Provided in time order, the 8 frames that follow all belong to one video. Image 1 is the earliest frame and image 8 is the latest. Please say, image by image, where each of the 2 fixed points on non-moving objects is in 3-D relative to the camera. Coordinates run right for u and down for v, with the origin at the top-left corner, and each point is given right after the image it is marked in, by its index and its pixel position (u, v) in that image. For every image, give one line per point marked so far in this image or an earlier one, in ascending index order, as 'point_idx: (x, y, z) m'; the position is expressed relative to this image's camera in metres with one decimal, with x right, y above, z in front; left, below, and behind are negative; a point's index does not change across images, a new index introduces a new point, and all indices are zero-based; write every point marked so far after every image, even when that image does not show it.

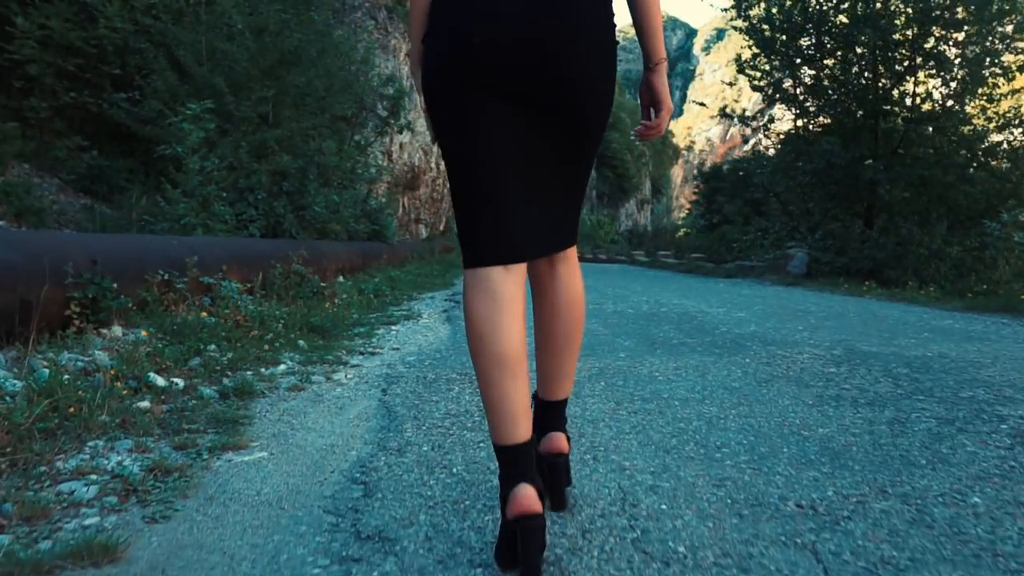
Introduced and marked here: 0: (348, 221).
0: (-2.5, +1.0, +11.2) m
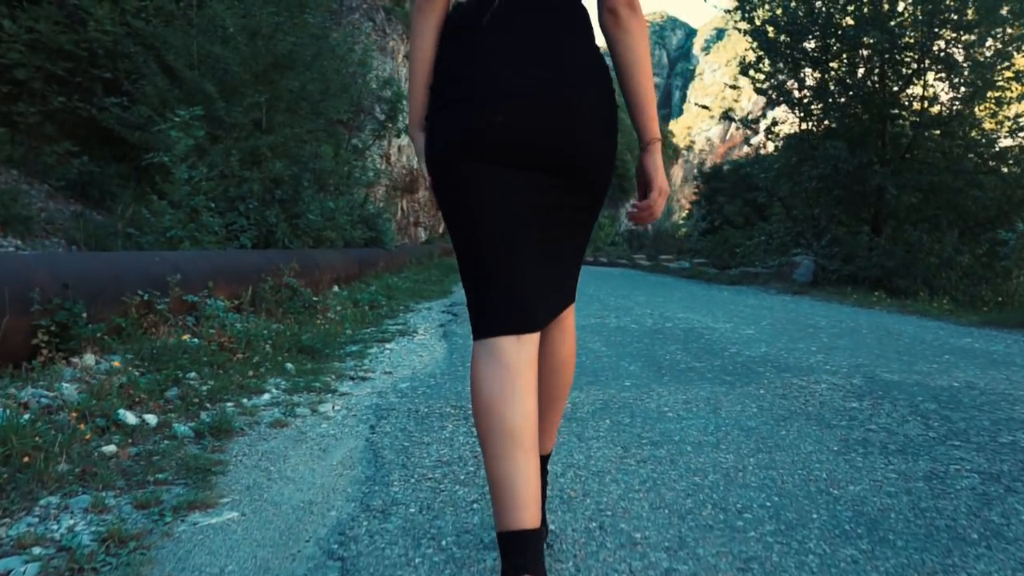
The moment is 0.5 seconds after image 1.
0: (-2.5, +0.9, +11.0) m
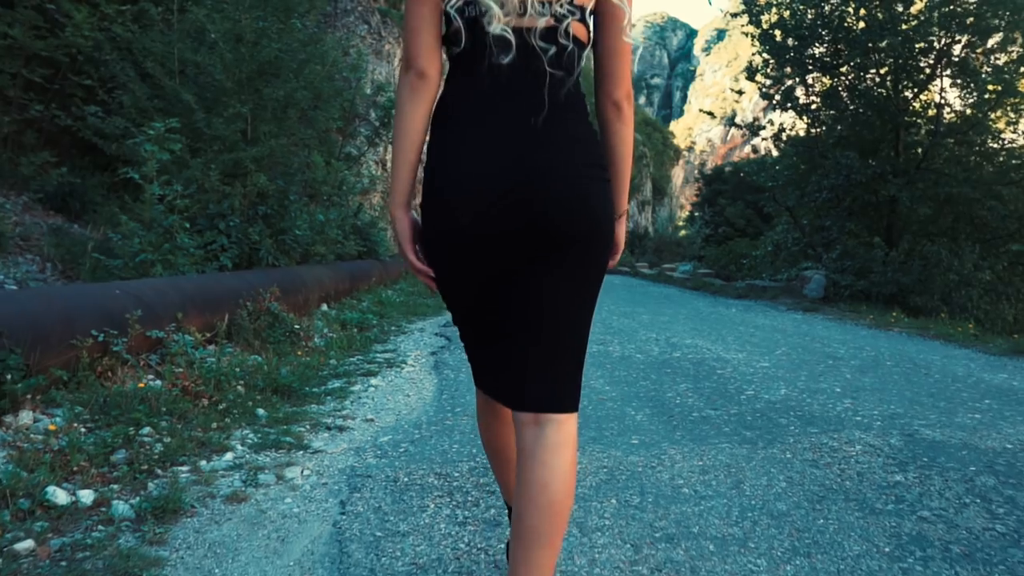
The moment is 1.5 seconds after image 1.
0: (-2.5, +0.7, +10.6) m
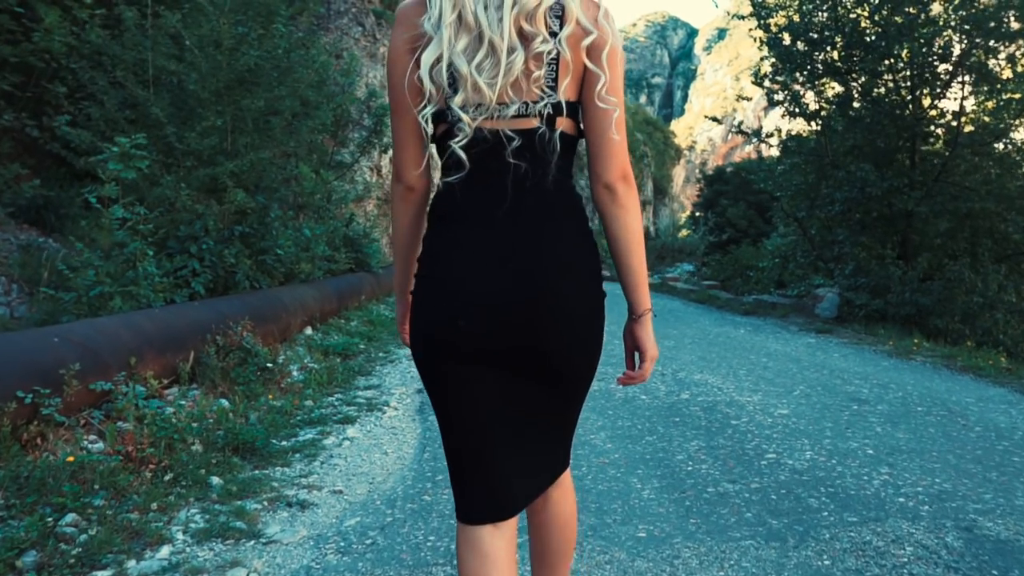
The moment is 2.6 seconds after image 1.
0: (-2.6, +0.5, +10.1) m
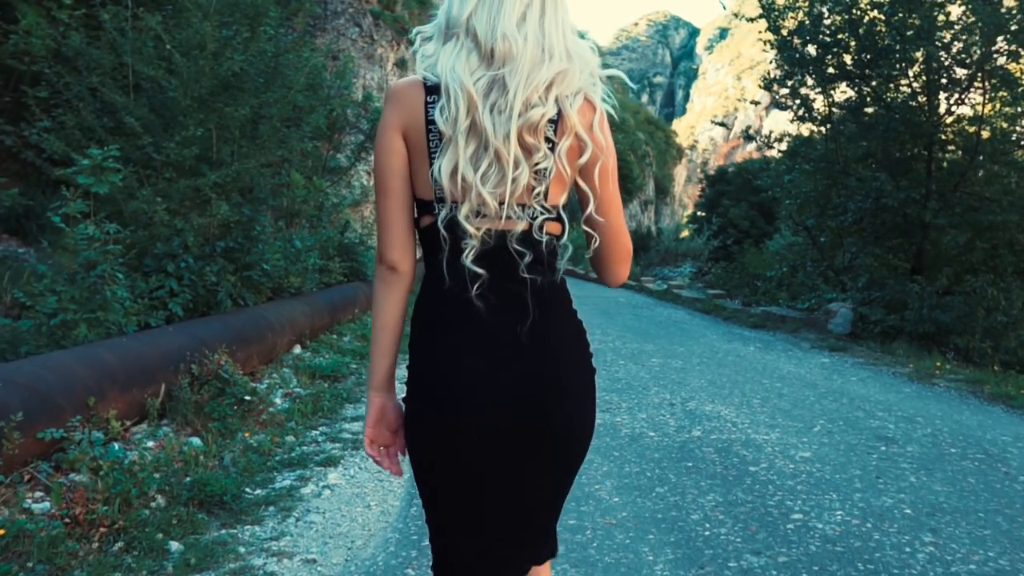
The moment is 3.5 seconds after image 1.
0: (-2.6, +0.3, +9.7) m
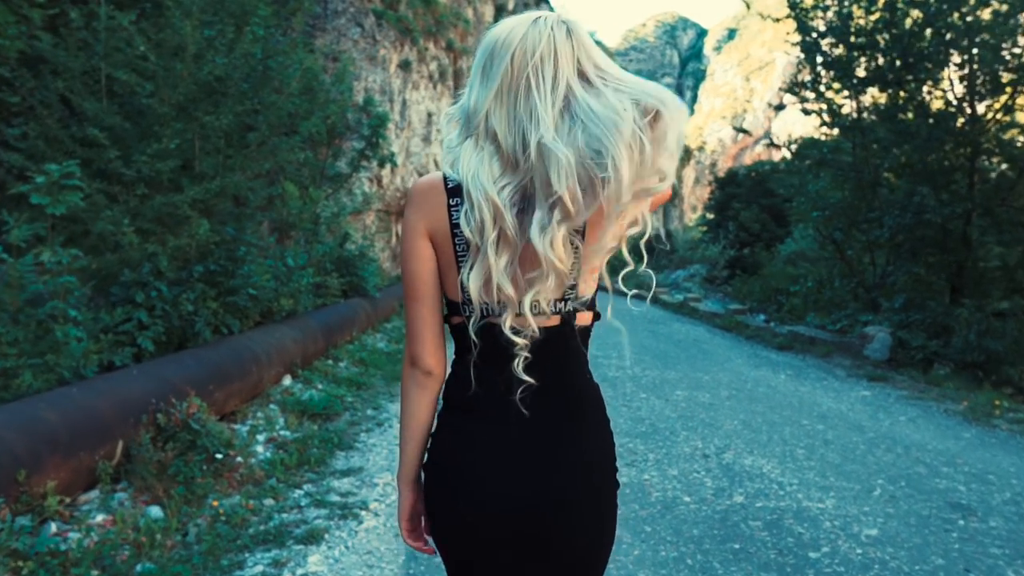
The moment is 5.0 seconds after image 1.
0: (-2.5, +0.1, +9.1) m
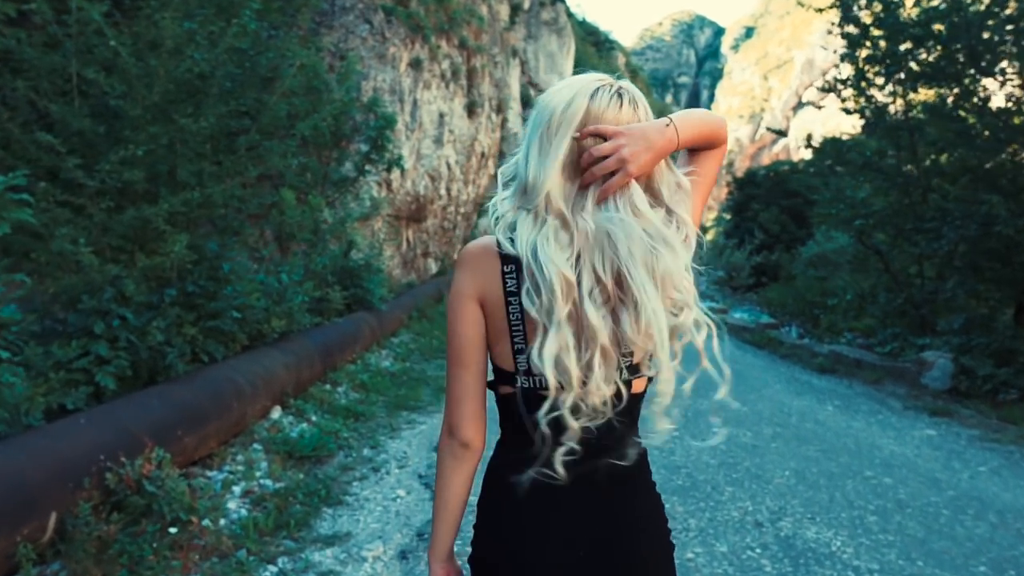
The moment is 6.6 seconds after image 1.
0: (-2.3, -0.1, +8.4) m
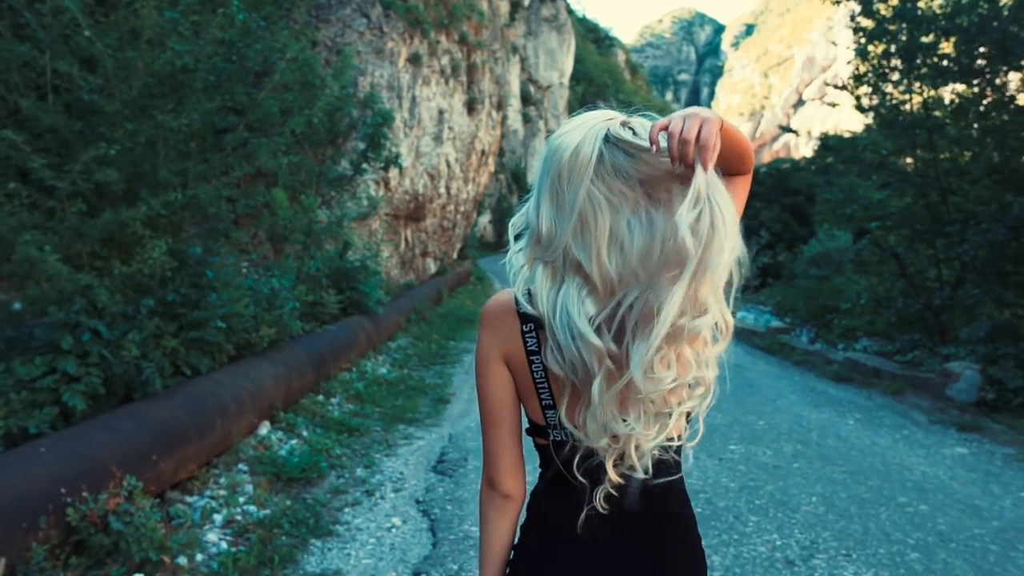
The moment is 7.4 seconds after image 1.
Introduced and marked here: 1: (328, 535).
0: (-2.3, -0.2, +8.0) m
1: (-1.1, -1.4, +4.2) m
